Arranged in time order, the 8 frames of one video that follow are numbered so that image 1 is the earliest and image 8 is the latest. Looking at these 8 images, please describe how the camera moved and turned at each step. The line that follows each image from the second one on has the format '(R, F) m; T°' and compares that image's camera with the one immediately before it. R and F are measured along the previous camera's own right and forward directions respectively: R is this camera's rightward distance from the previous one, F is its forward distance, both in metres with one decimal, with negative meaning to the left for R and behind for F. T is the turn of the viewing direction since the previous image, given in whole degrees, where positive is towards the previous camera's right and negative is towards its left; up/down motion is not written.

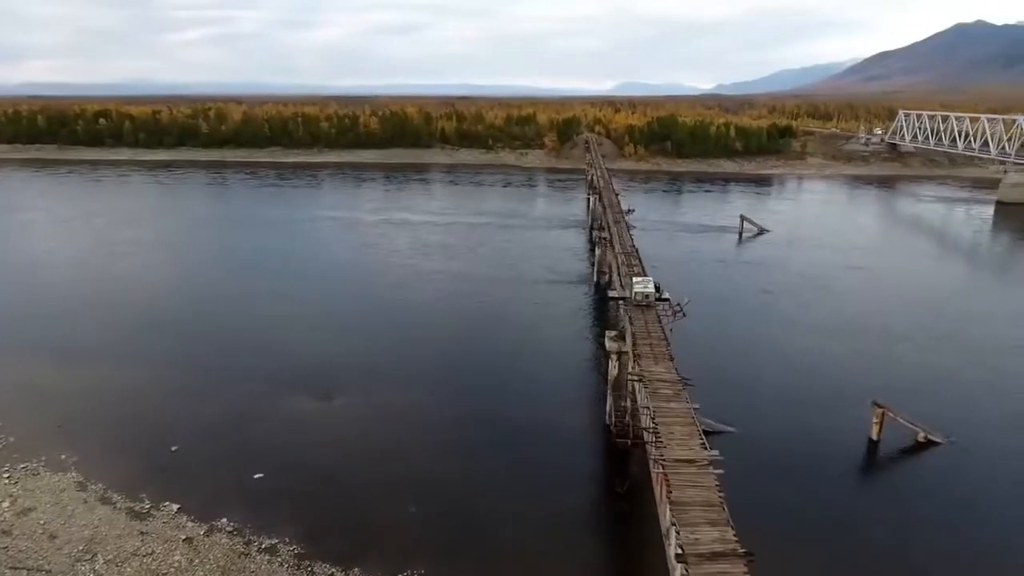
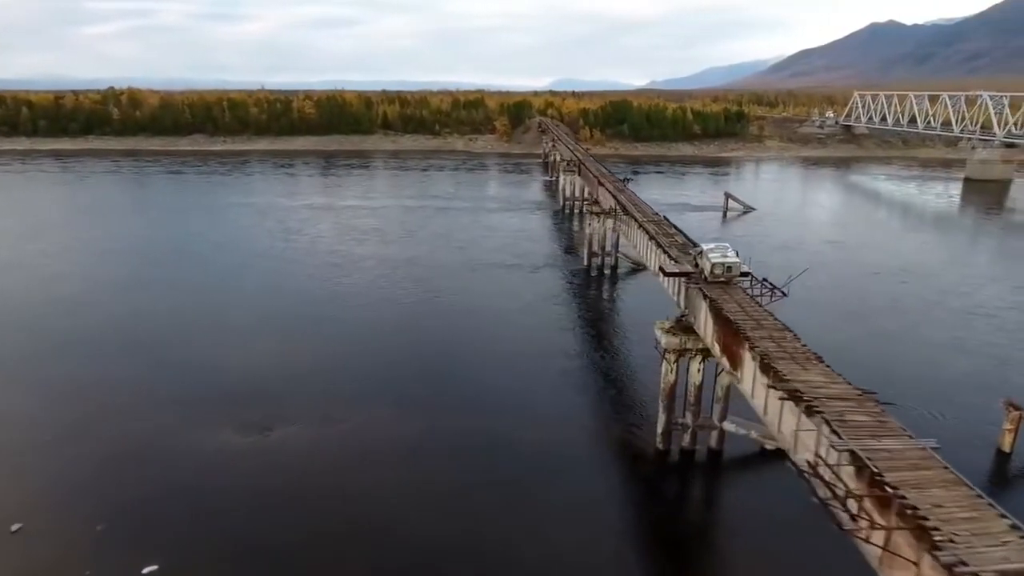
(-1.7, +6.4) m; +5°
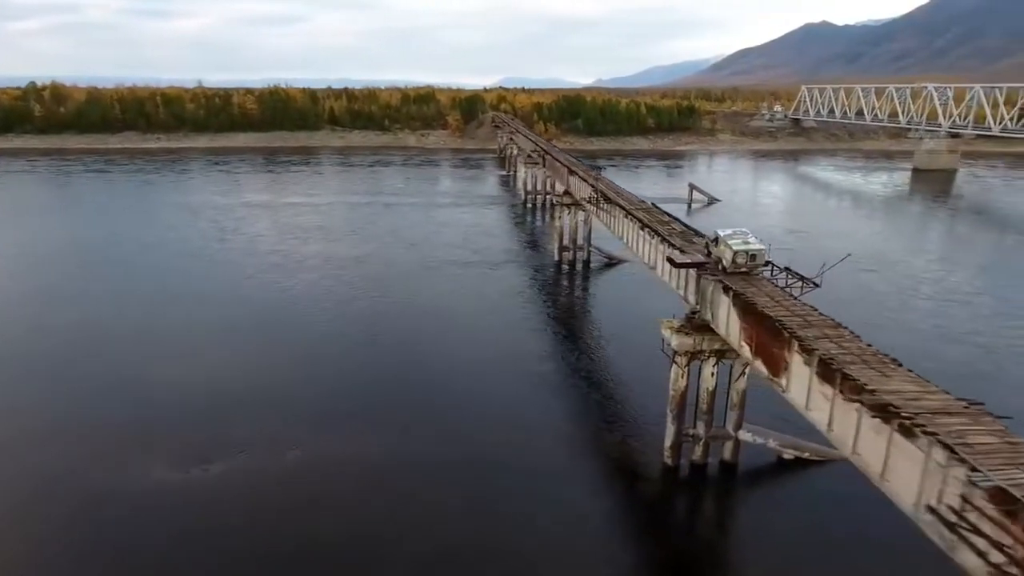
(-0.7, +2.2) m; +4°
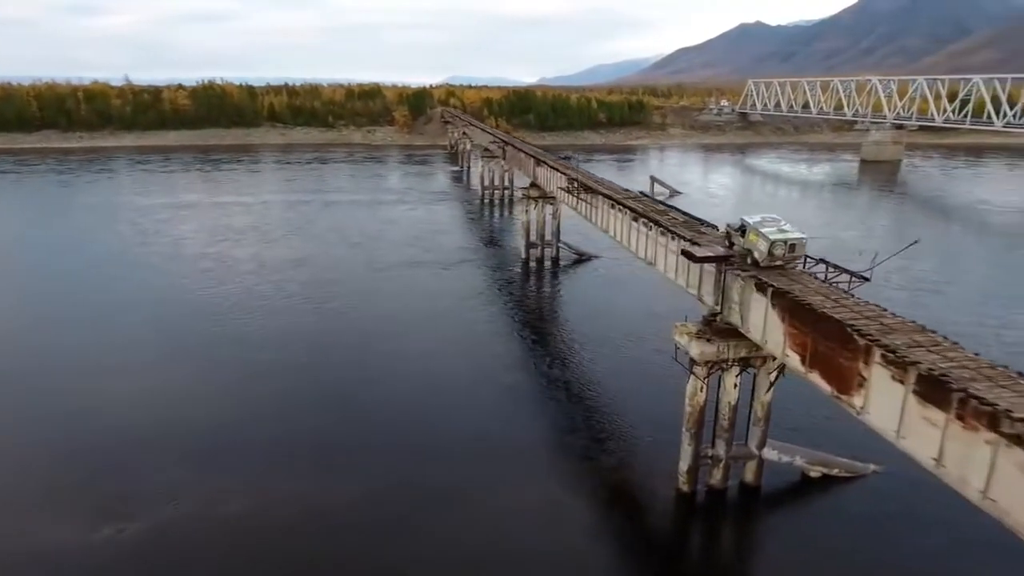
(-0.6, +2.3) m; +4°
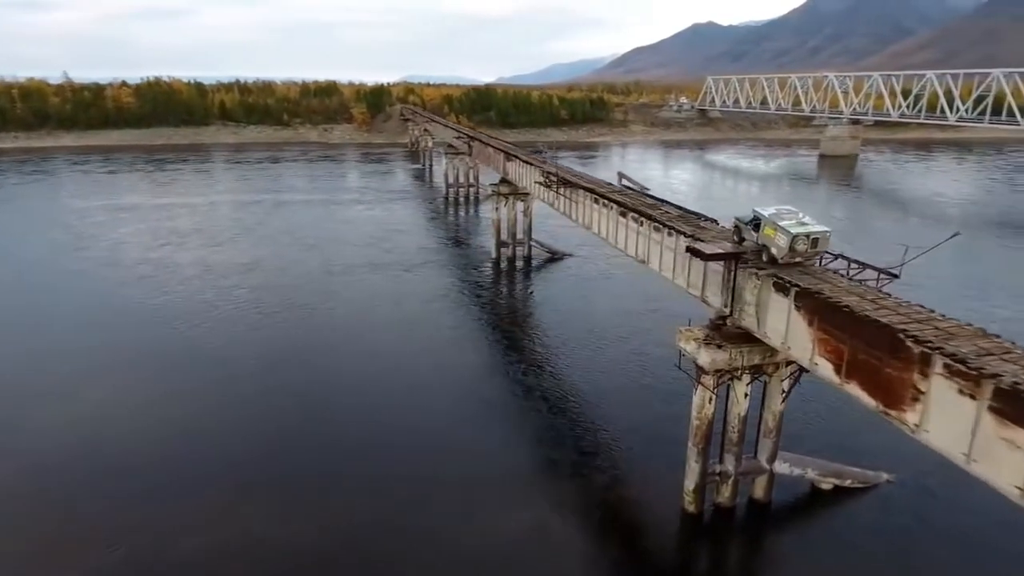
(-0.4, +1.3) m; +3°
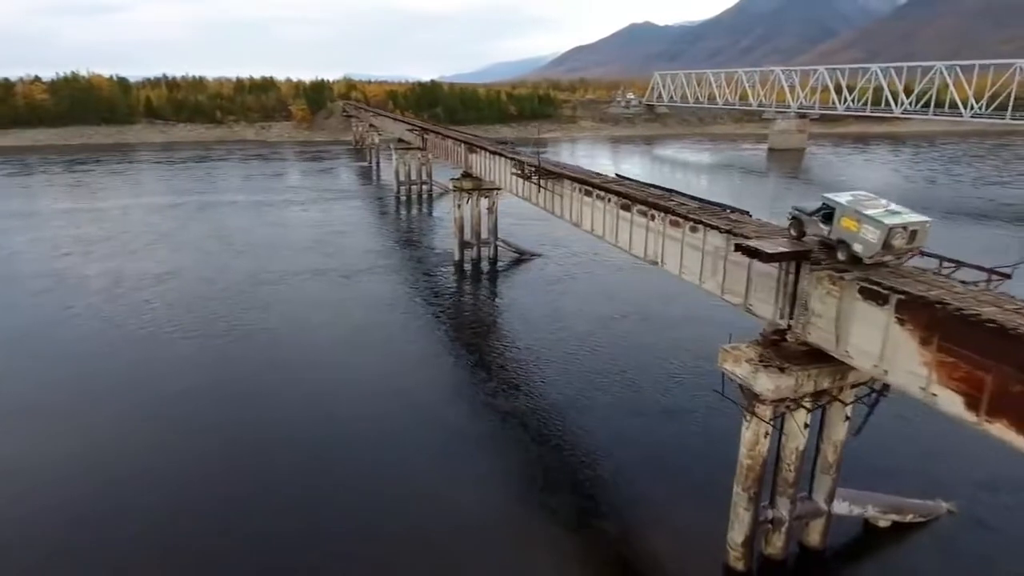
(-0.7, +2.3) m; +5°
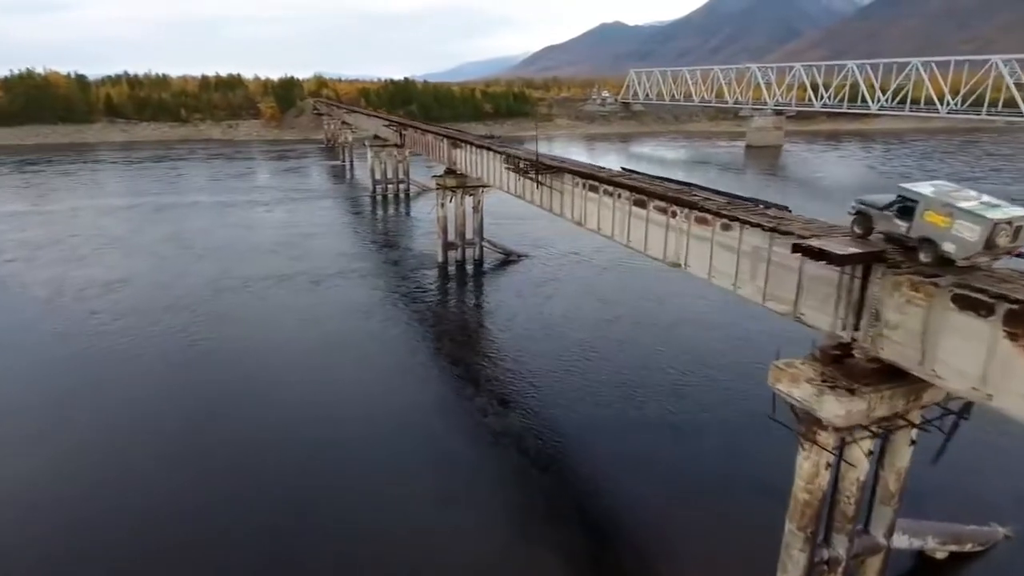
(-0.5, +1.3) m; +2°
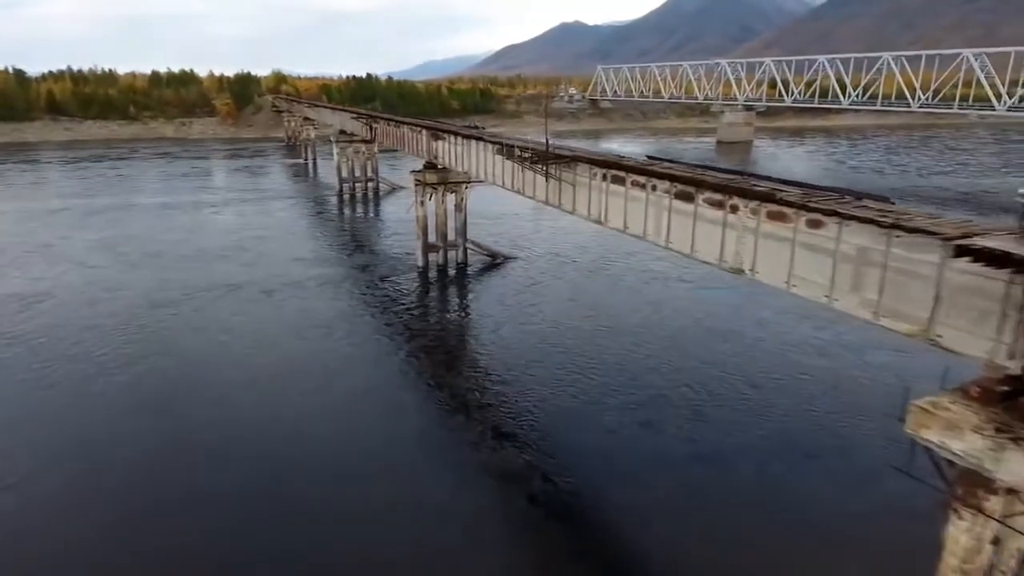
(-0.8, +2.0) m; +3°
